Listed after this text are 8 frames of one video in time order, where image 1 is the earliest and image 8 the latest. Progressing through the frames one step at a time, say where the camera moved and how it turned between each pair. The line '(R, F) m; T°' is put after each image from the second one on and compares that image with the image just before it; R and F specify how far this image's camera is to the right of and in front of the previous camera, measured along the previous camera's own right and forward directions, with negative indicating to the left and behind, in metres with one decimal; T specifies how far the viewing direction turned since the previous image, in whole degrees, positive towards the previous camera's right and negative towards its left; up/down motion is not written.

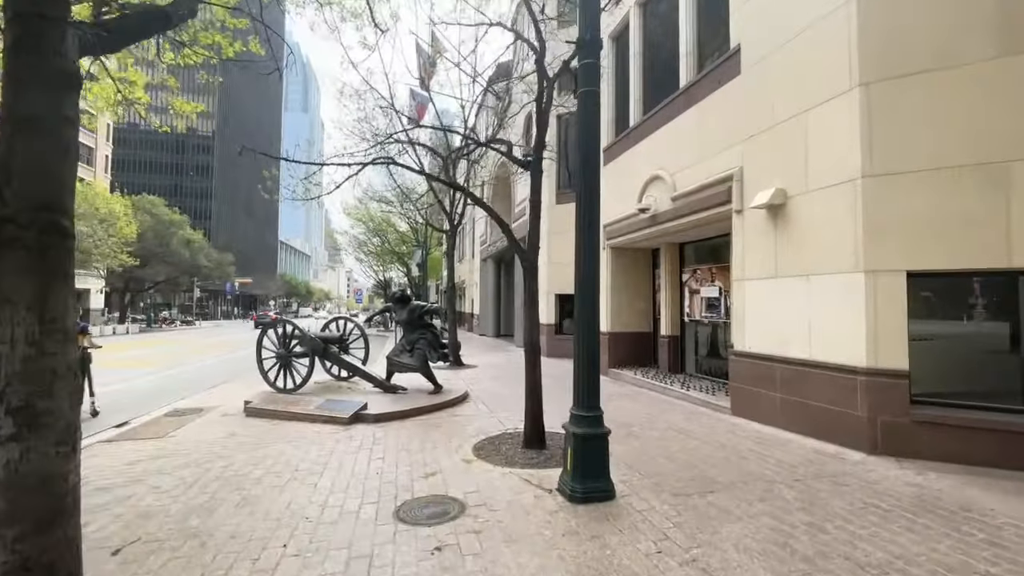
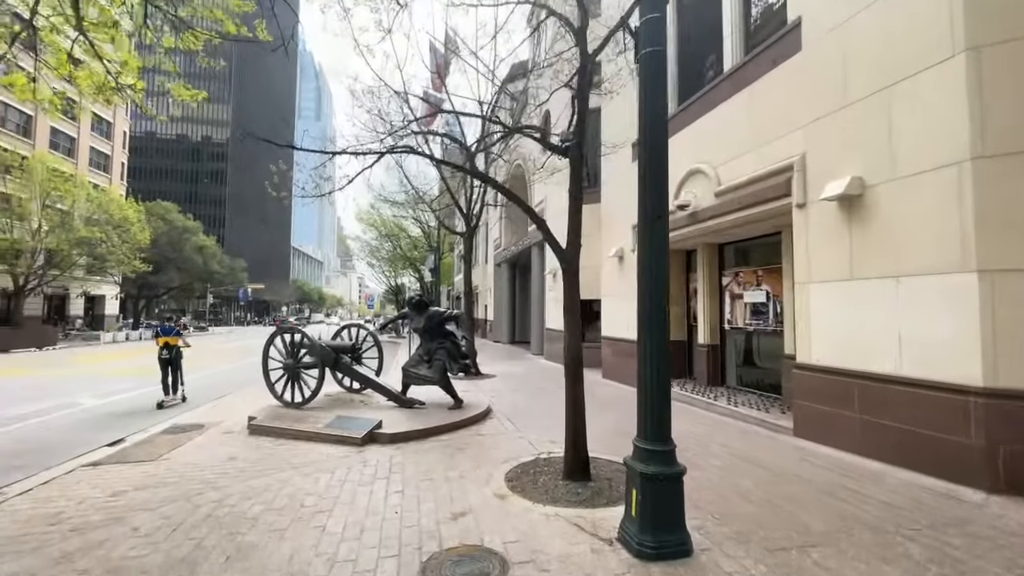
(-0.3, +0.8) m; -1°
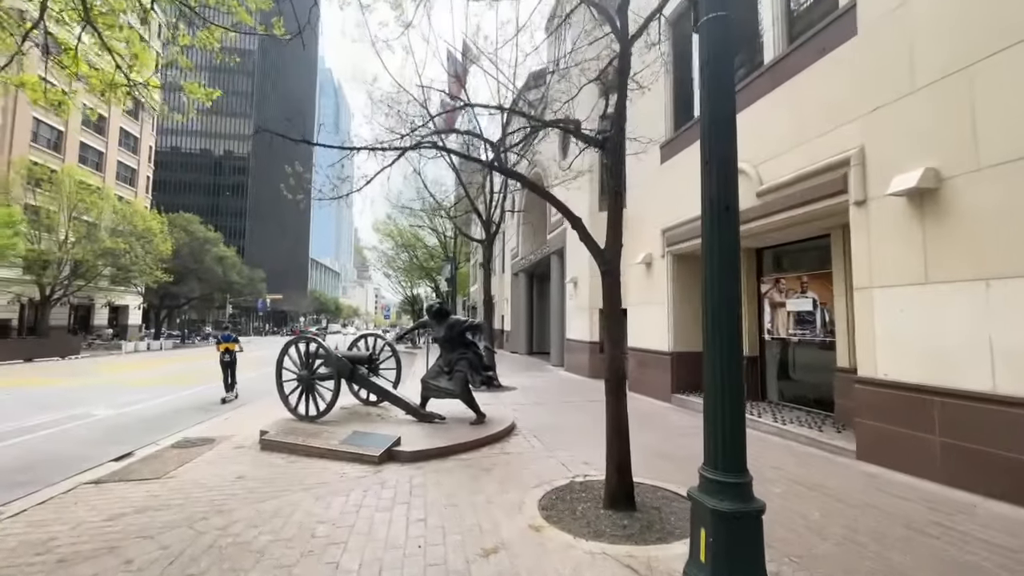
(-0.2, +0.5) m; -2°
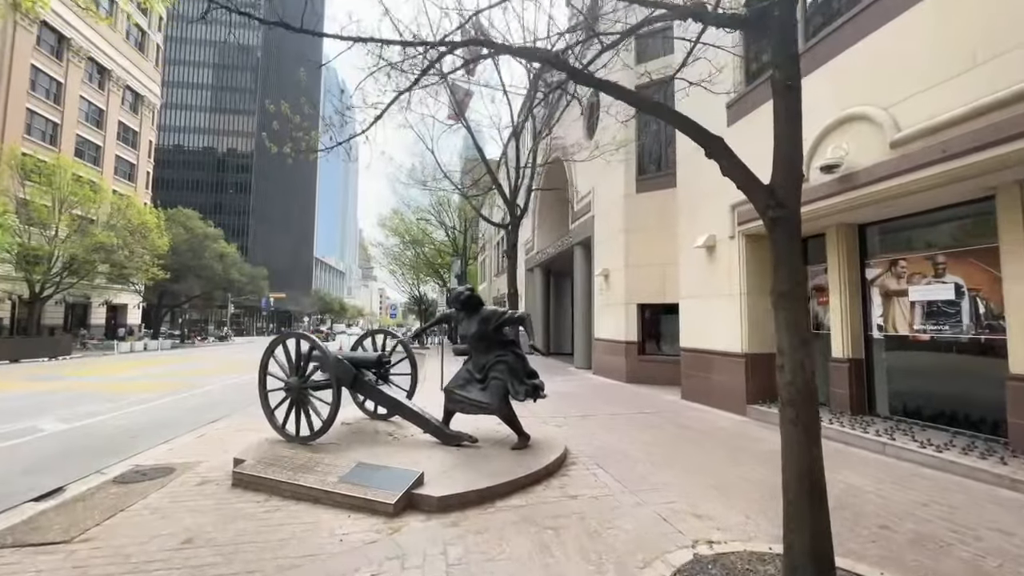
(-0.7, +1.9) m; -1°
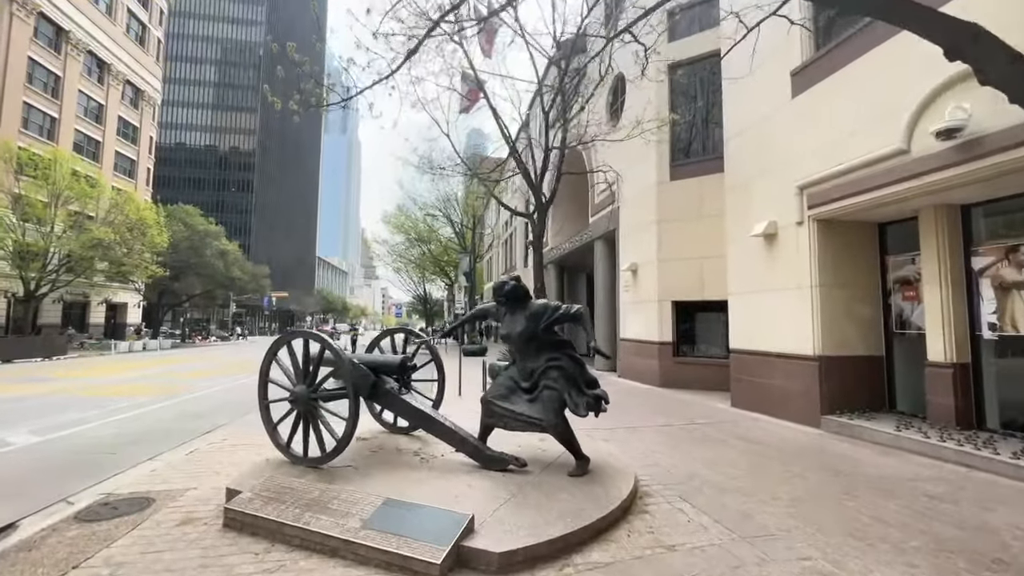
(-0.6, +1.2) m; 0°
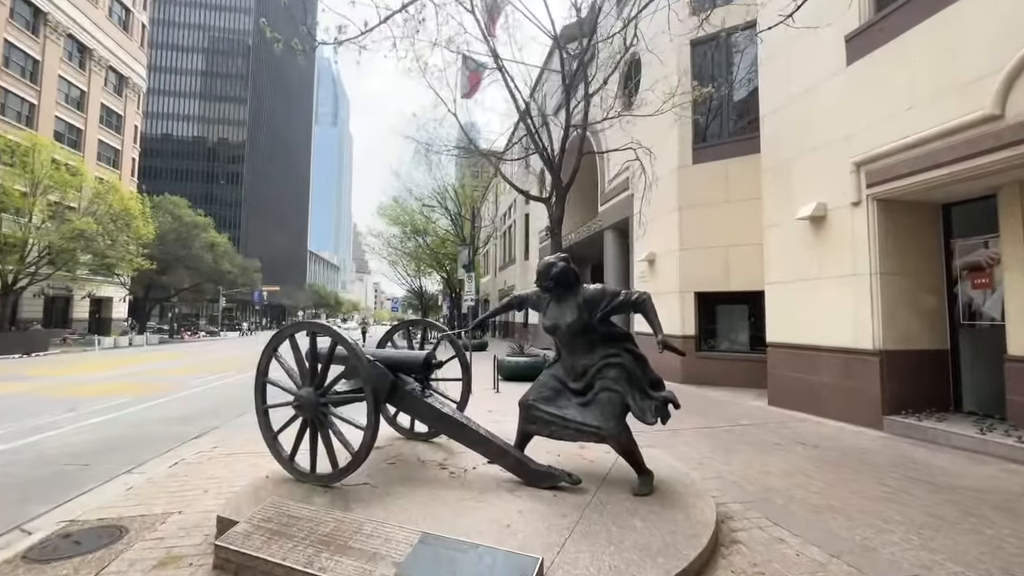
(-0.6, +0.9) m; +1°
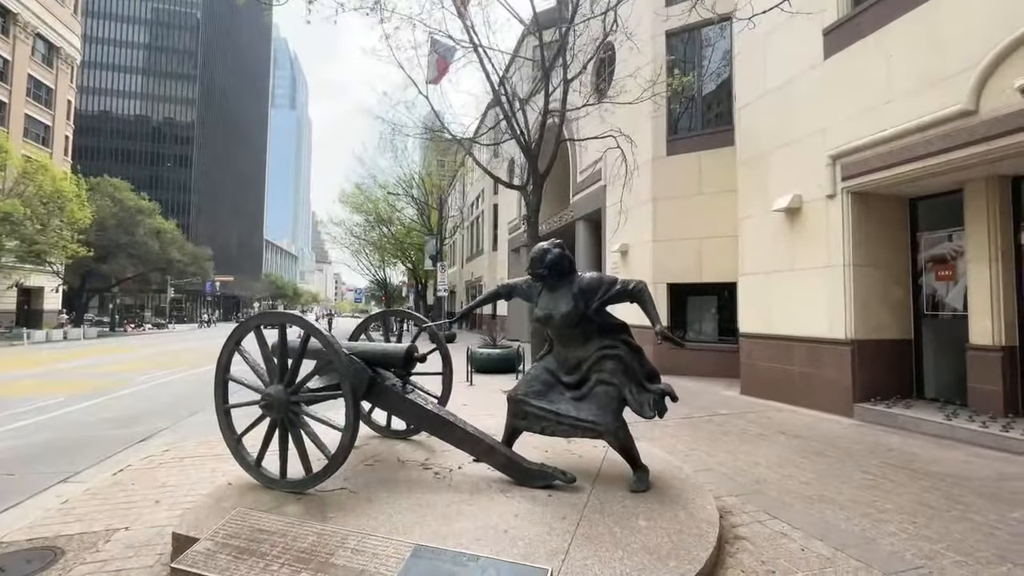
(-0.2, +0.3) m; +5°
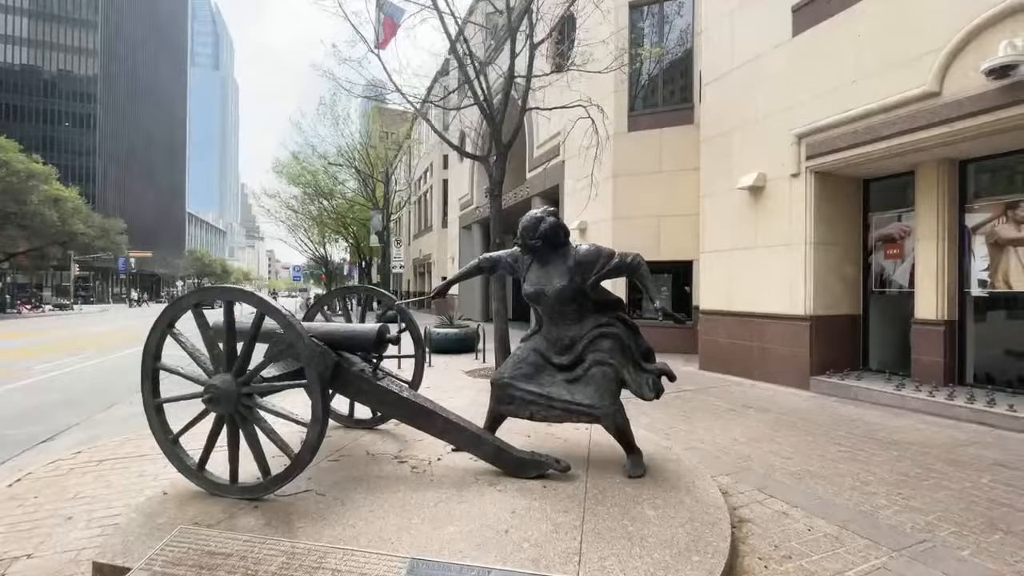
(-0.4, +0.4) m; +7°
